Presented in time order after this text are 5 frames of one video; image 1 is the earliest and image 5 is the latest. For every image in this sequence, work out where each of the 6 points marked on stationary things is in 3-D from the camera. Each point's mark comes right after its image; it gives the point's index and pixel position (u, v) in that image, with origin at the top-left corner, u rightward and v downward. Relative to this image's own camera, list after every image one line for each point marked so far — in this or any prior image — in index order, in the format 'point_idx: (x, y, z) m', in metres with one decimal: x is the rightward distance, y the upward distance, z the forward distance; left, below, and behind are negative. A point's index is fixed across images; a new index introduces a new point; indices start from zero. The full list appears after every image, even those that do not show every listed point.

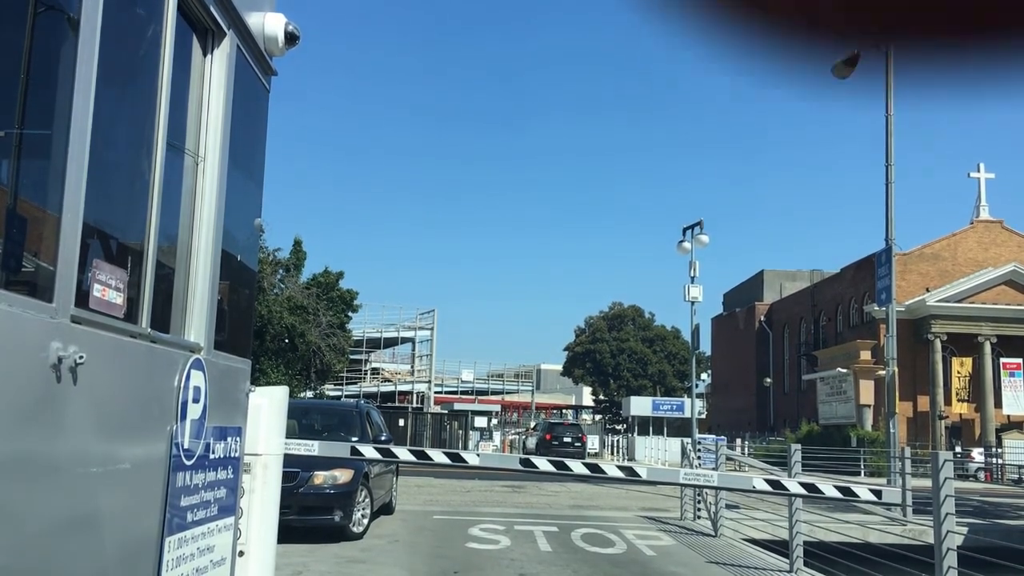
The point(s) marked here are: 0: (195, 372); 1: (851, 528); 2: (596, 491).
0: (-0.9, -0.3, +2.6) m
1: (+5.1, -3.6, +13.0) m
2: (+1.7, -4.2, +17.9) m
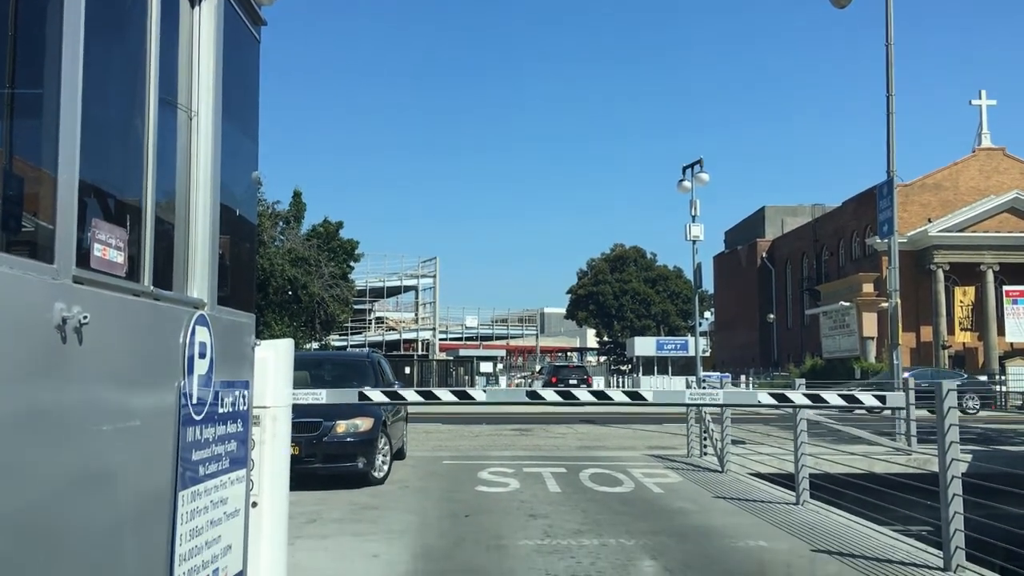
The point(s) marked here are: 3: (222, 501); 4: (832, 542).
0: (-0.9, -0.1, +2.6) m
1: (+5.2, -2.6, +13.1) m
2: (+1.9, -3.0, +18.1) m
3: (-0.9, -0.7, +2.8) m
4: (+2.4, -1.9, +6.6) m
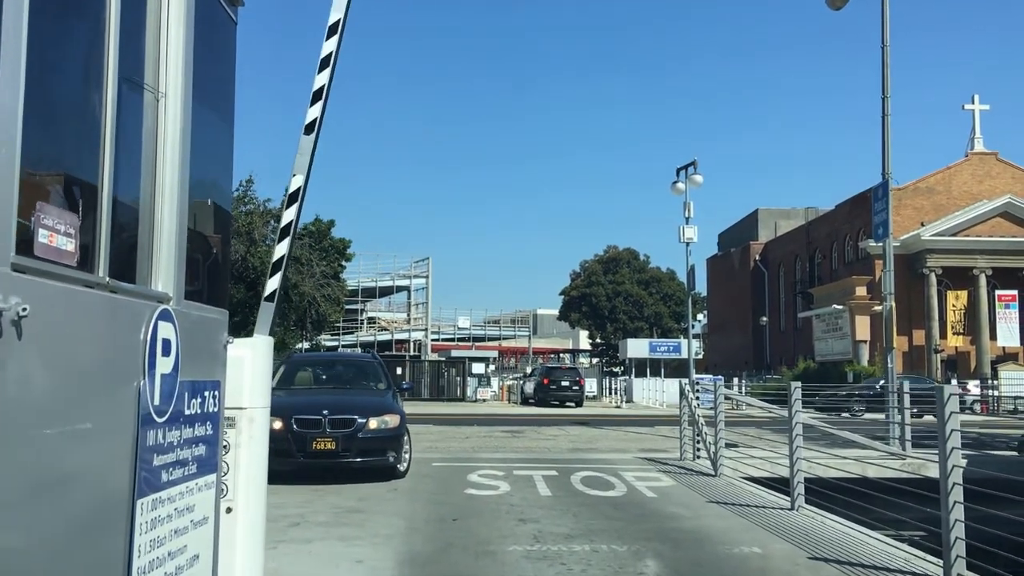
0: (-1.0, -0.1, +2.4) m
1: (+5.1, -2.6, +13.0) m
2: (+1.7, -3.0, +17.9) m
3: (-1.0, -0.7, +2.6) m
4: (+2.4, -1.9, +6.4) m
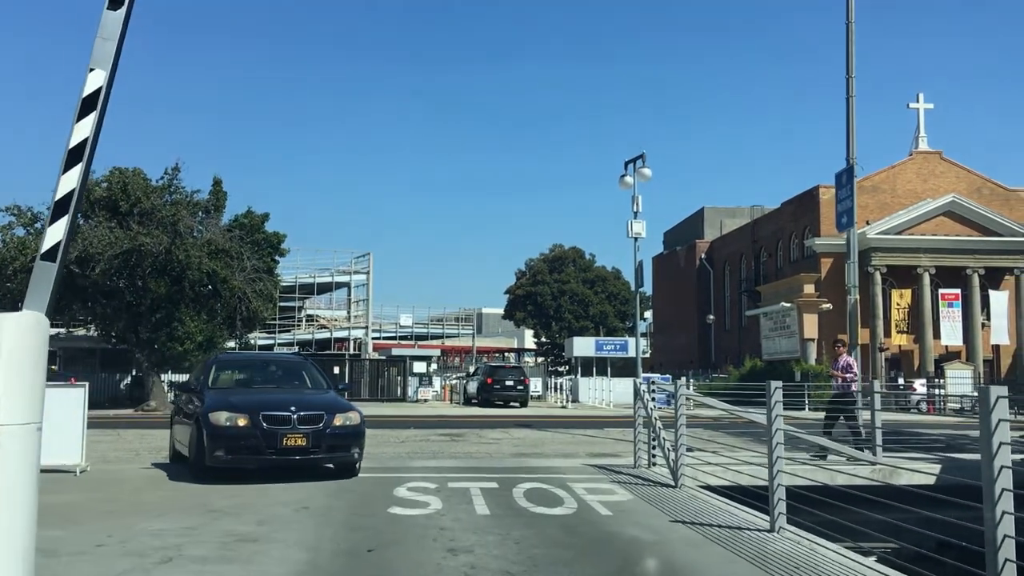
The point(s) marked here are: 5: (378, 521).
0: (-1.2, 0.0, +1.1) m
1: (+4.2, -2.5, +12.0) m
2: (+0.5, -2.9, +16.7) m
3: (-1.2, -0.5, +1.3) m
4: (+1.9, -1.8, +5.3) m
5: (-1.1, -1.9, +7.0) m
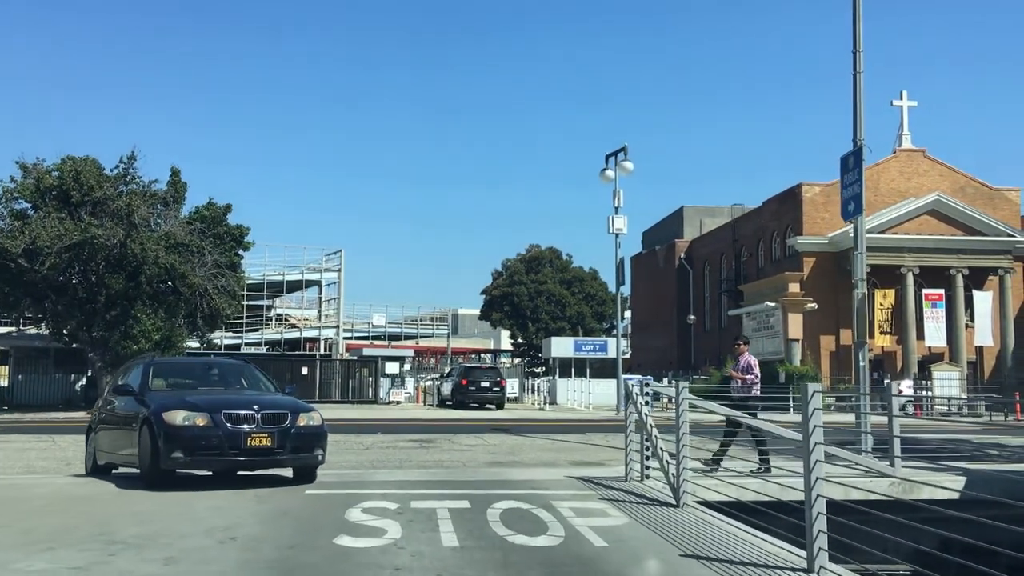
0: (-1.2, +0.2, -0.3) m
1: (+3.9, -2.4, +10.8) m
2: (+0.1, -2.8, +15.4) m
3: (-1.2, -0.4, -0.1) m
4: (+1.8, -1.7, +4.1) m
5: (-1.3, -1.8, +5.7) m
